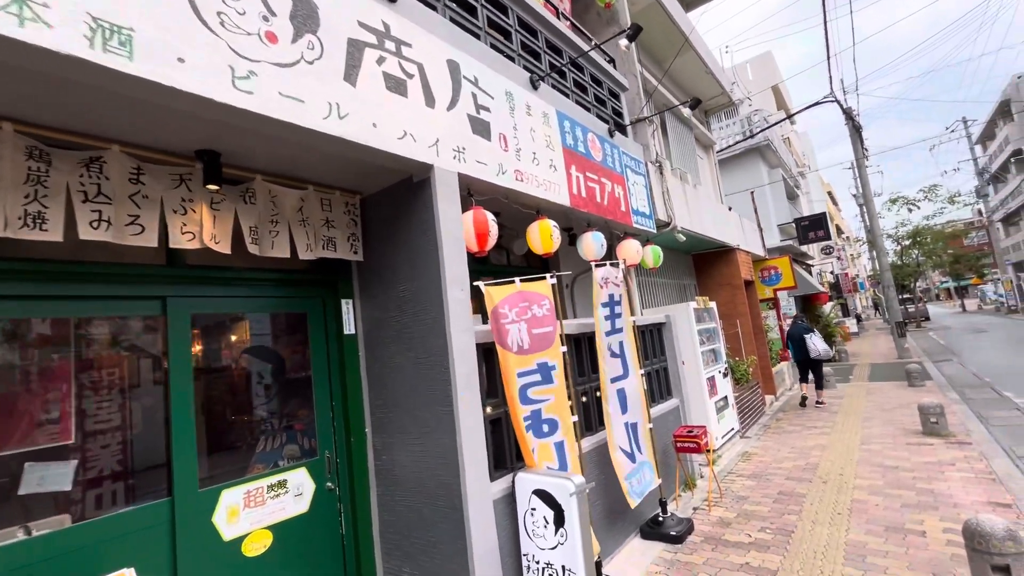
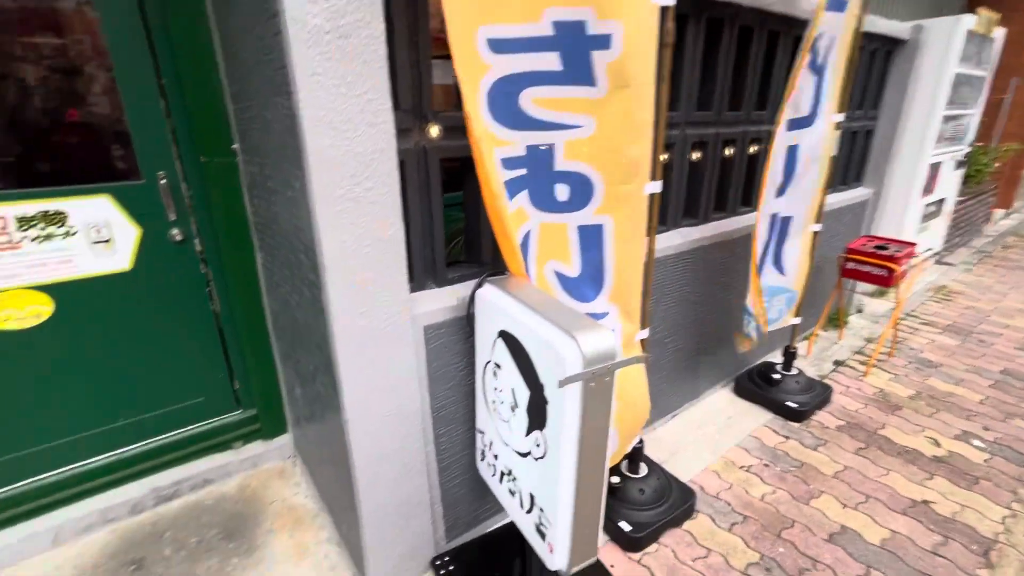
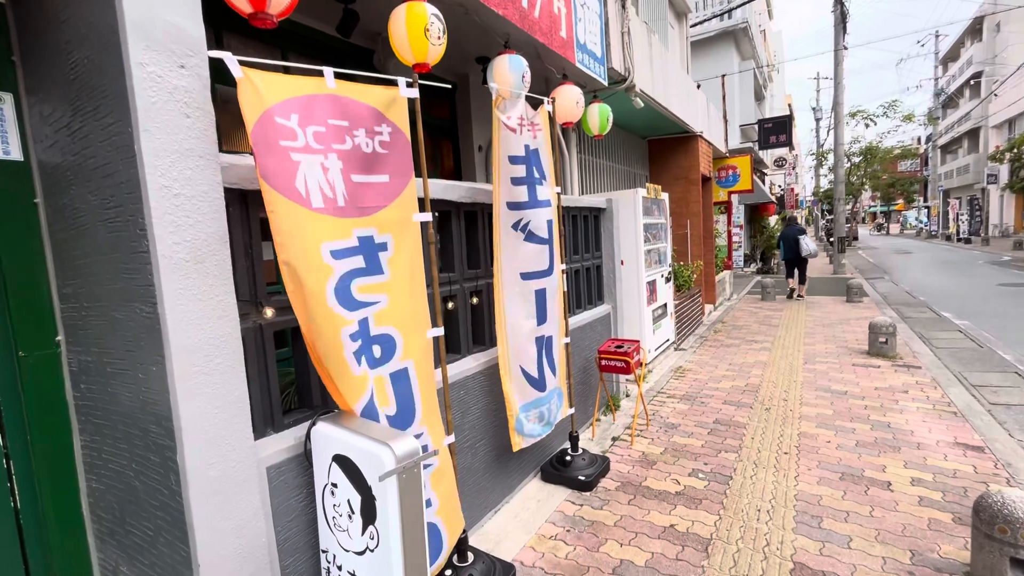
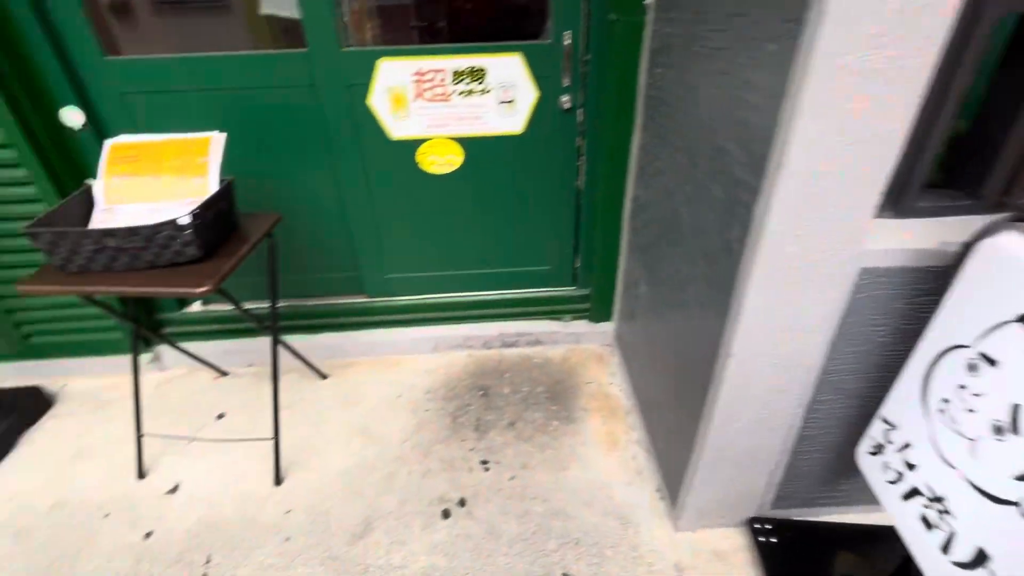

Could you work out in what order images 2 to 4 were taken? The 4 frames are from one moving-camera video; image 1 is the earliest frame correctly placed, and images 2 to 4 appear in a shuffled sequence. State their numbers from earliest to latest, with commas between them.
3, 2, 4
